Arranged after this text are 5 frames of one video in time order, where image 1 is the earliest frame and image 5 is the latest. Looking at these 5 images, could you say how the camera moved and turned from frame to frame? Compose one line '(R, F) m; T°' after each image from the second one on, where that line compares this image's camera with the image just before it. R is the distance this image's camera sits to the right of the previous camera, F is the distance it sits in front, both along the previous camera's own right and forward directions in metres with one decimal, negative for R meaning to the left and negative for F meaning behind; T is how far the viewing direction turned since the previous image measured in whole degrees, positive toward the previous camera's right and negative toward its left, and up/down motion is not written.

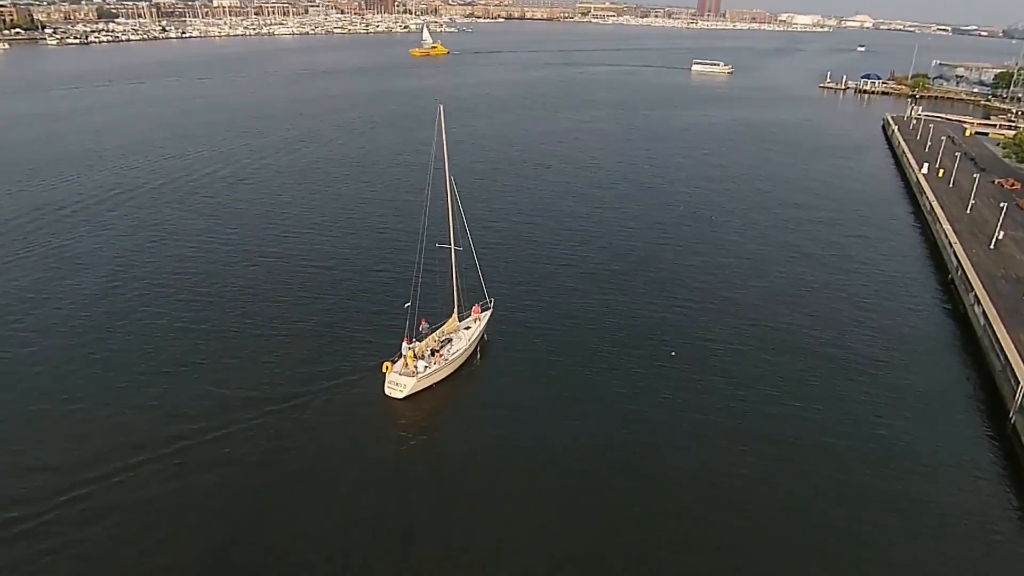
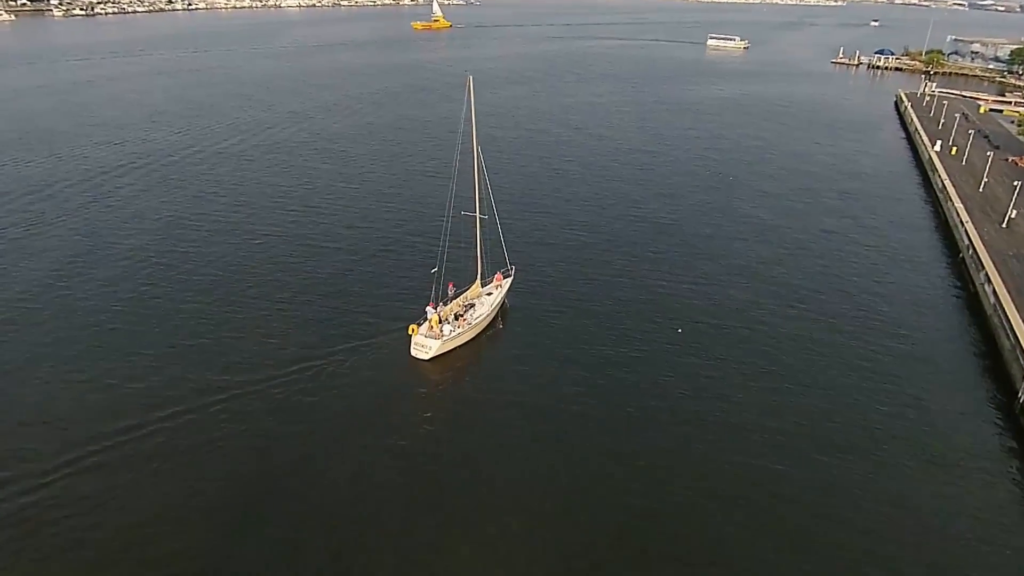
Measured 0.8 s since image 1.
(-0.3, -0.3) m; 0°
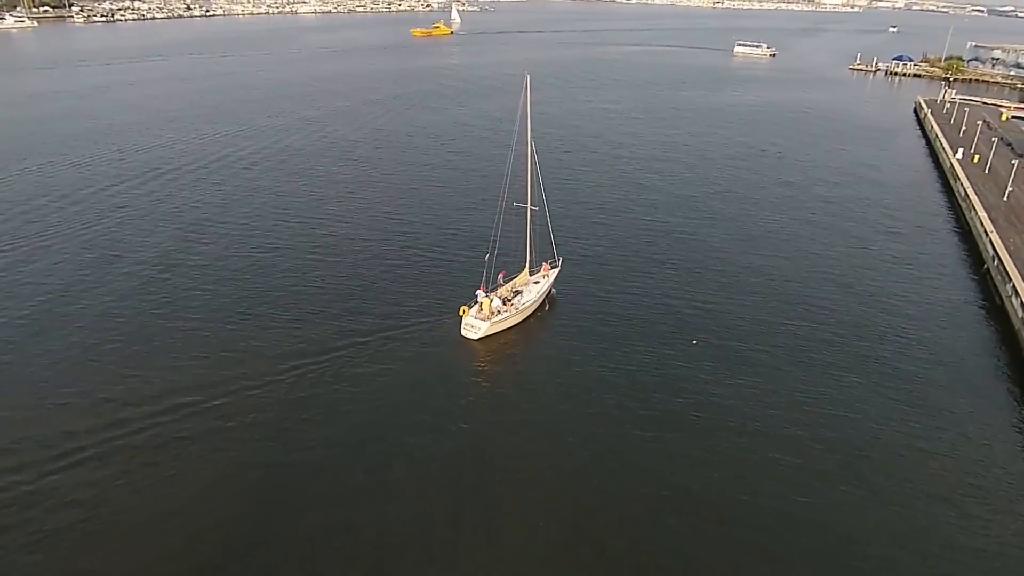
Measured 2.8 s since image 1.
(-0.7, -0.4) m; -1°
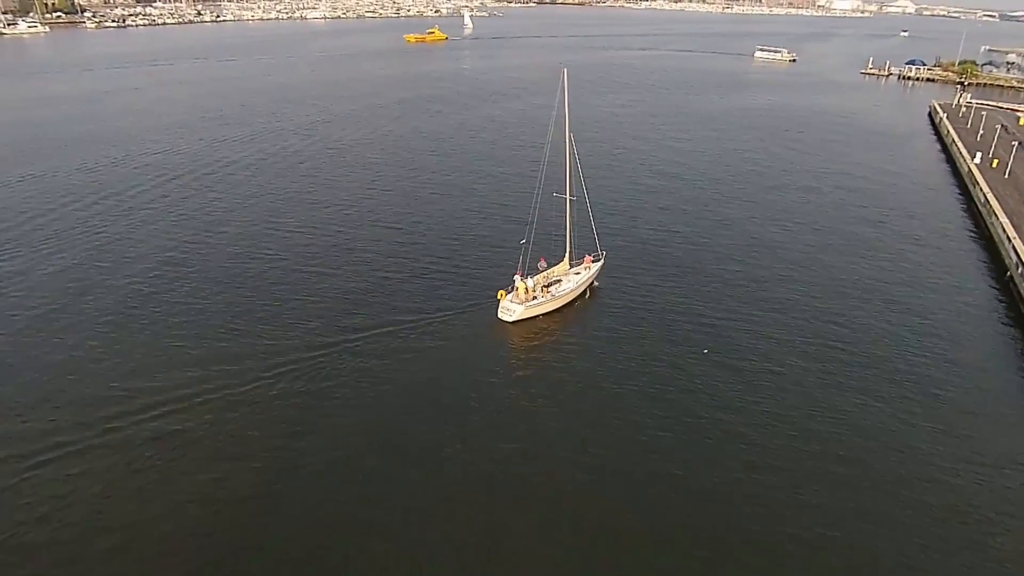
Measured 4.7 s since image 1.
(-0.5, +0.4) m; -1°
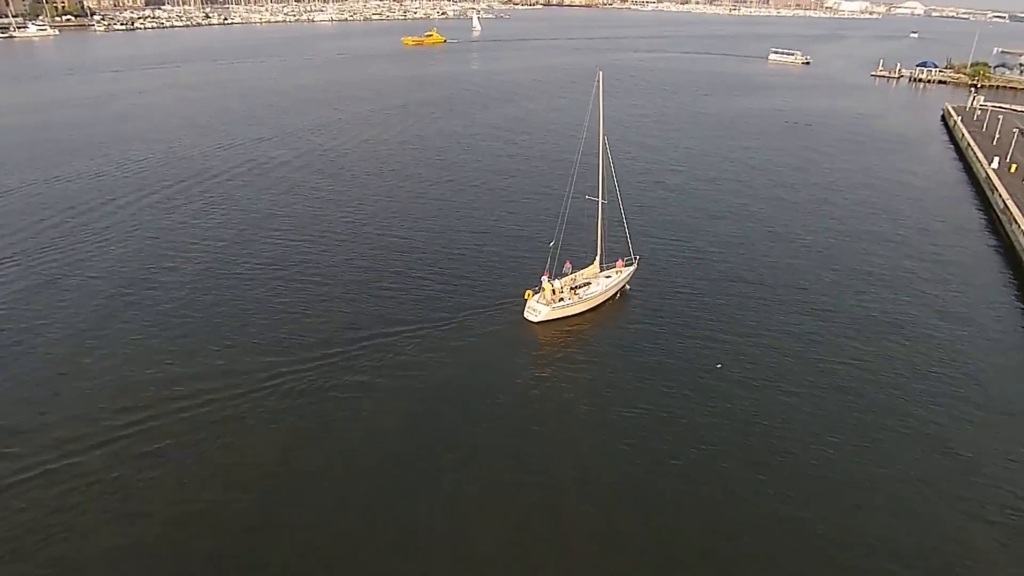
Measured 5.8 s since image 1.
(-0.5, +0.4) m; 0°
